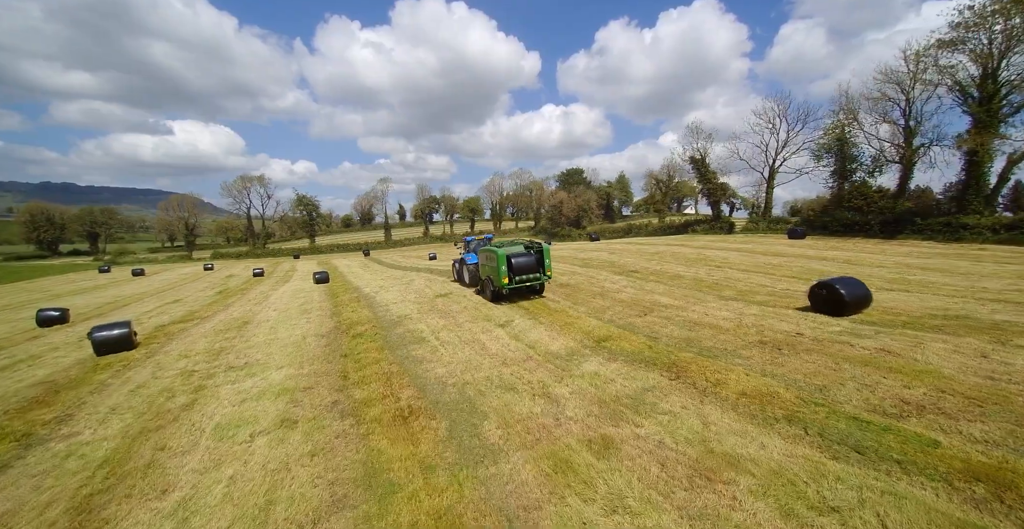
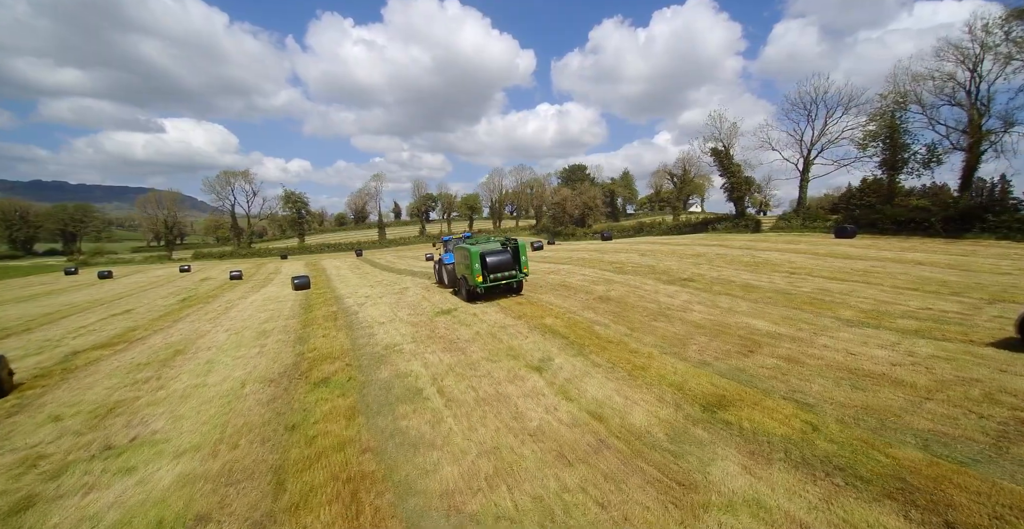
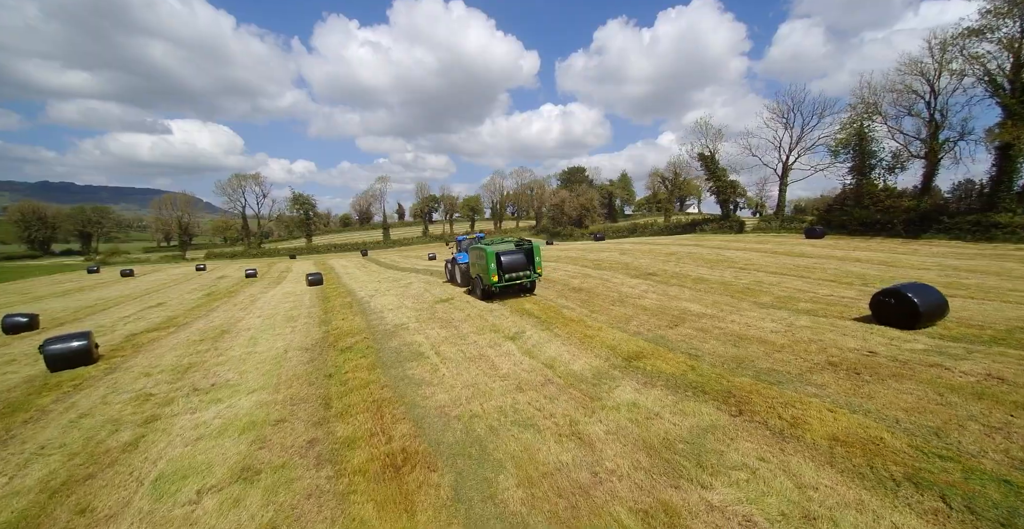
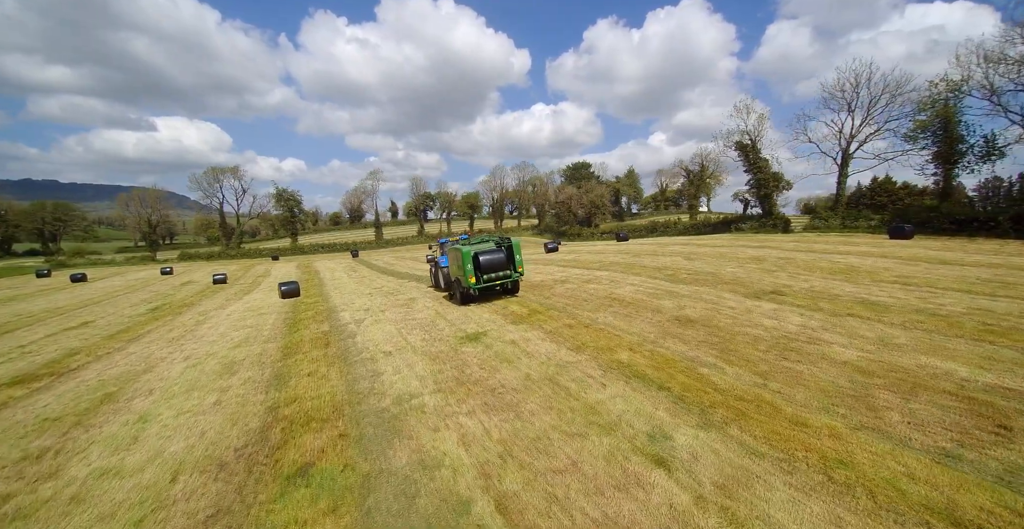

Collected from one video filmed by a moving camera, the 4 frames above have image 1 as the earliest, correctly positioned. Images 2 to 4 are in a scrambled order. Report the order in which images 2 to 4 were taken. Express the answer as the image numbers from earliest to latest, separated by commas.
3, 2, 4
